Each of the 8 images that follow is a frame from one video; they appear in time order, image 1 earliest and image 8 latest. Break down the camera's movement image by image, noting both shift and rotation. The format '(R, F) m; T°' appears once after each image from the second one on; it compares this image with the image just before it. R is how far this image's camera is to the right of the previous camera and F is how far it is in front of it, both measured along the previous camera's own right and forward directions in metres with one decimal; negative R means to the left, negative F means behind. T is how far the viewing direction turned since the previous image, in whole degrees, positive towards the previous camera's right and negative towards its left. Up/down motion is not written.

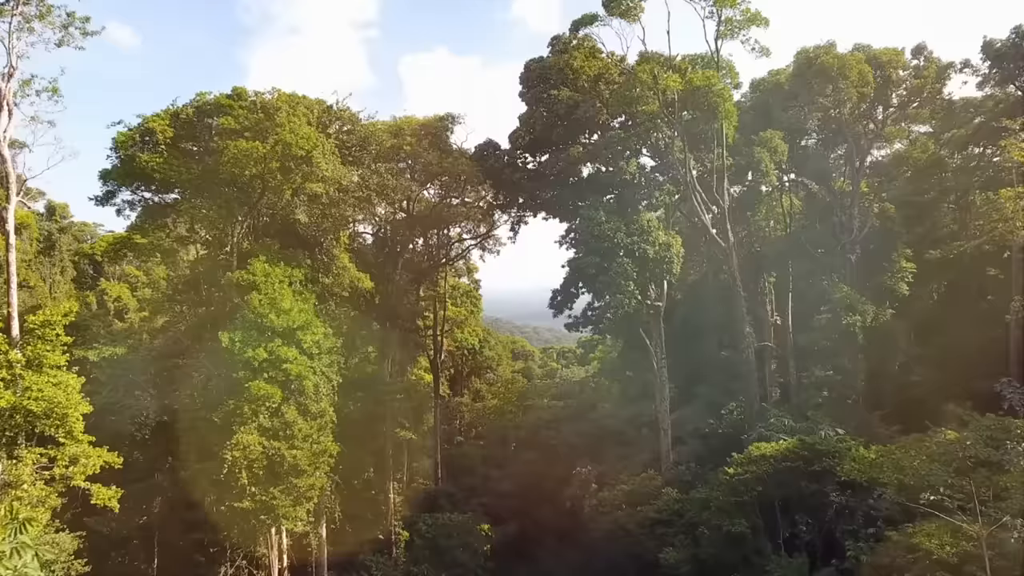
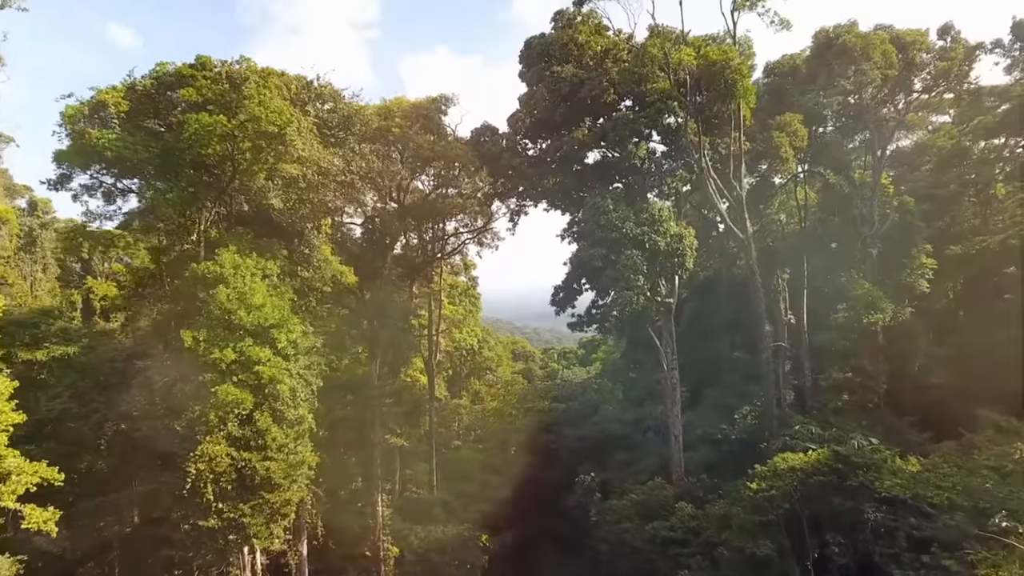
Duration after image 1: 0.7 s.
(+0.1, +1.3) m; 0°
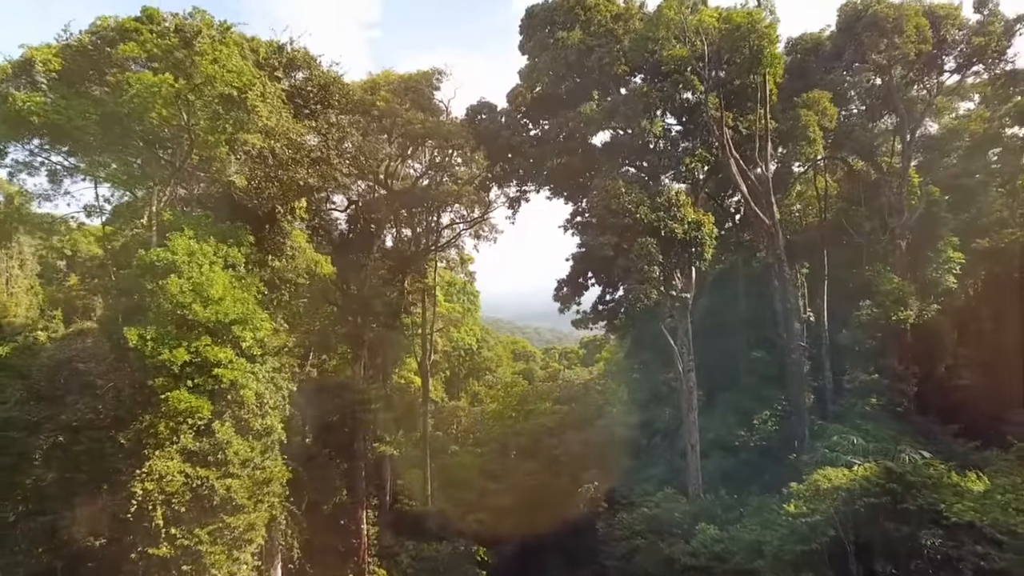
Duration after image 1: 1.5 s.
(0.0, +1.6) m; 0°
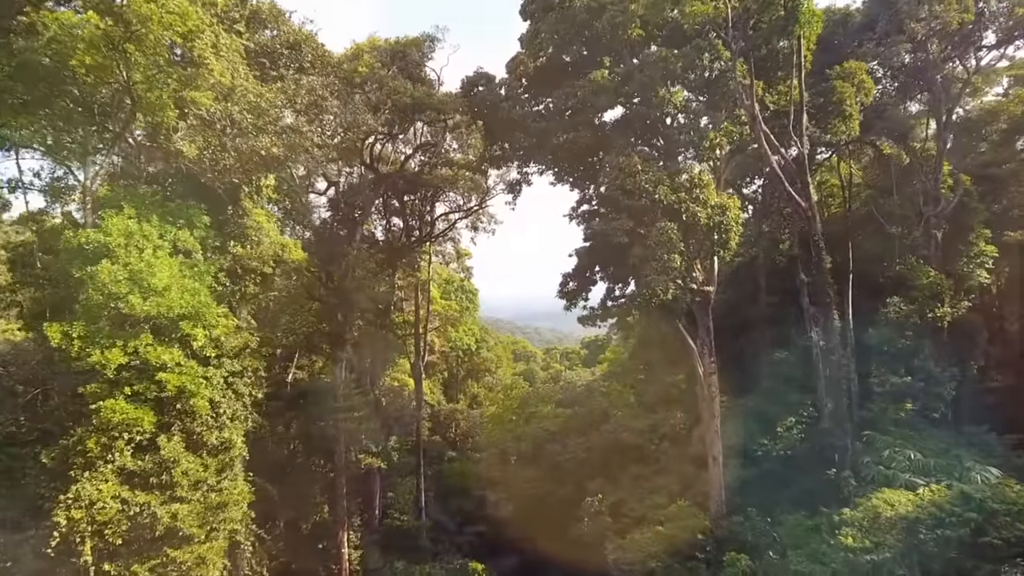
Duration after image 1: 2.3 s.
(0.0, +1.6) m; 0°
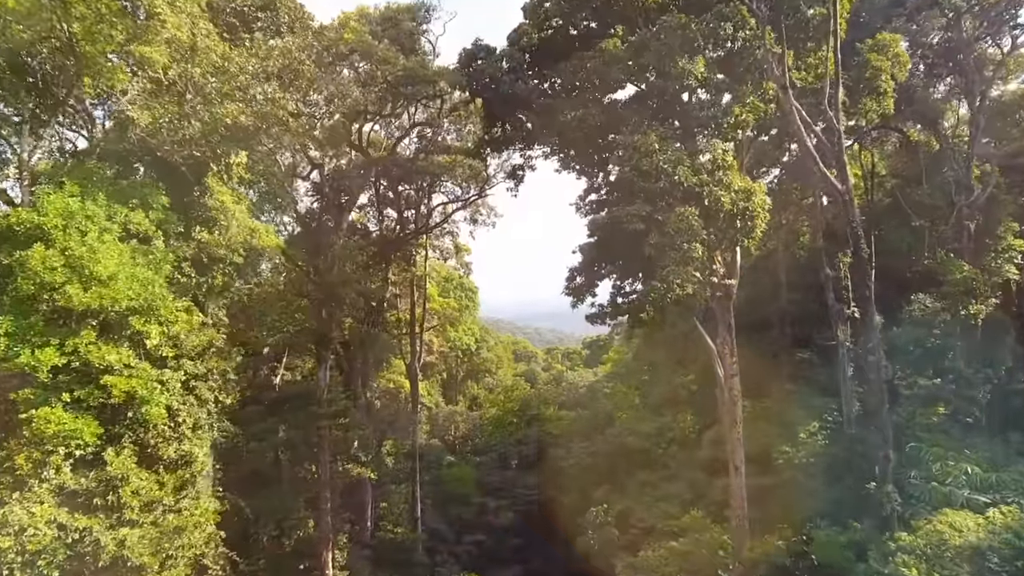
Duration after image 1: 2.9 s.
(0.0, +1.2) m; 0°
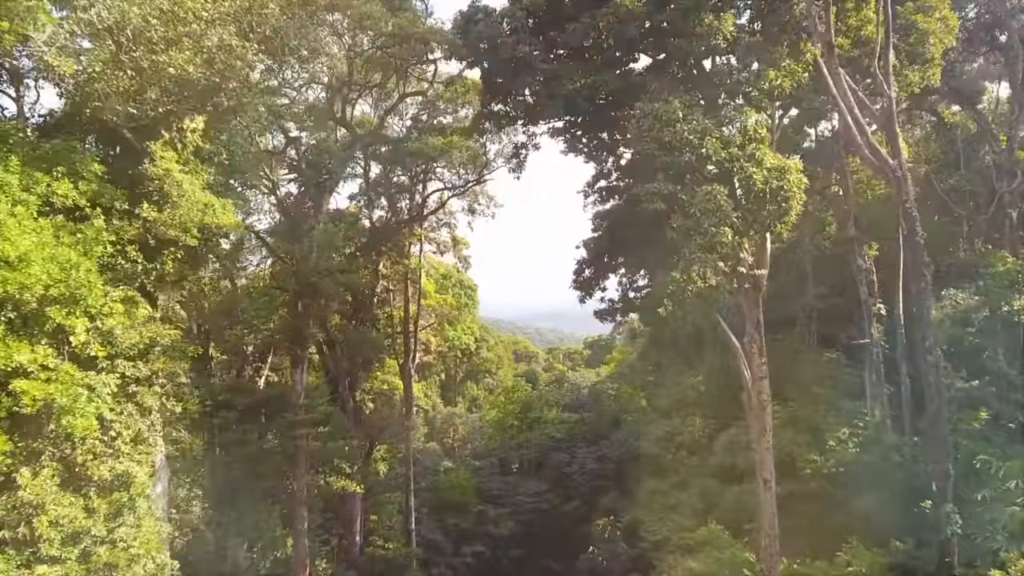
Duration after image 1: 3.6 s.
(0.0, +1.4) m; 0°
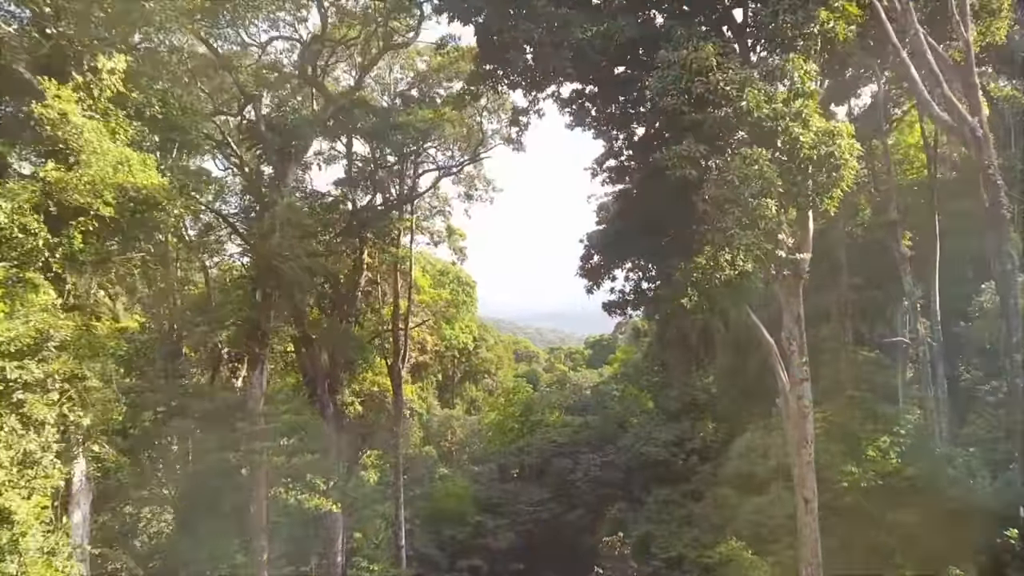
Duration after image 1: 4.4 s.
(0.0, +1.6) m; 0°
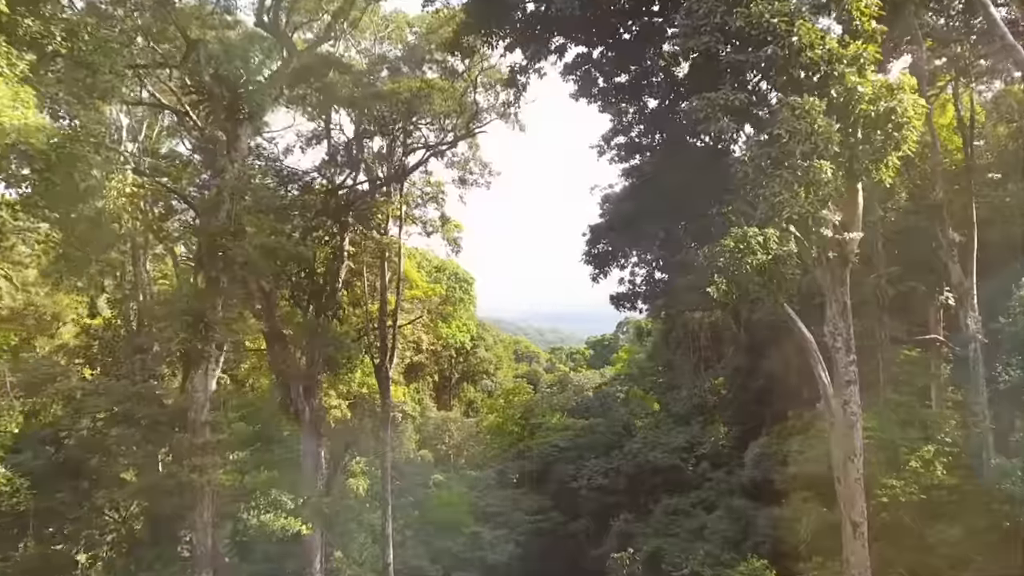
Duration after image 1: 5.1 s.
(+0.1, +1.4) m; 0°
